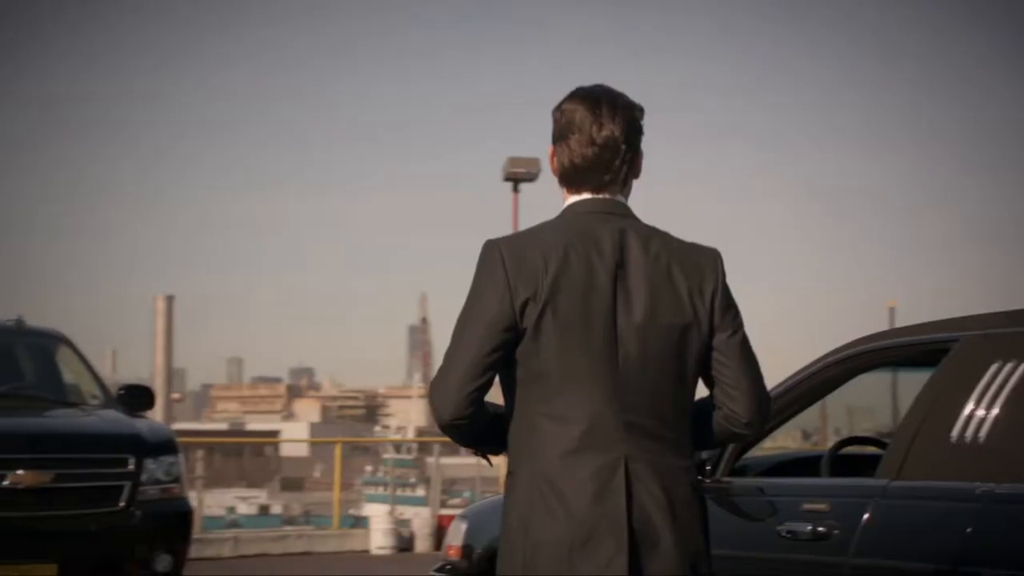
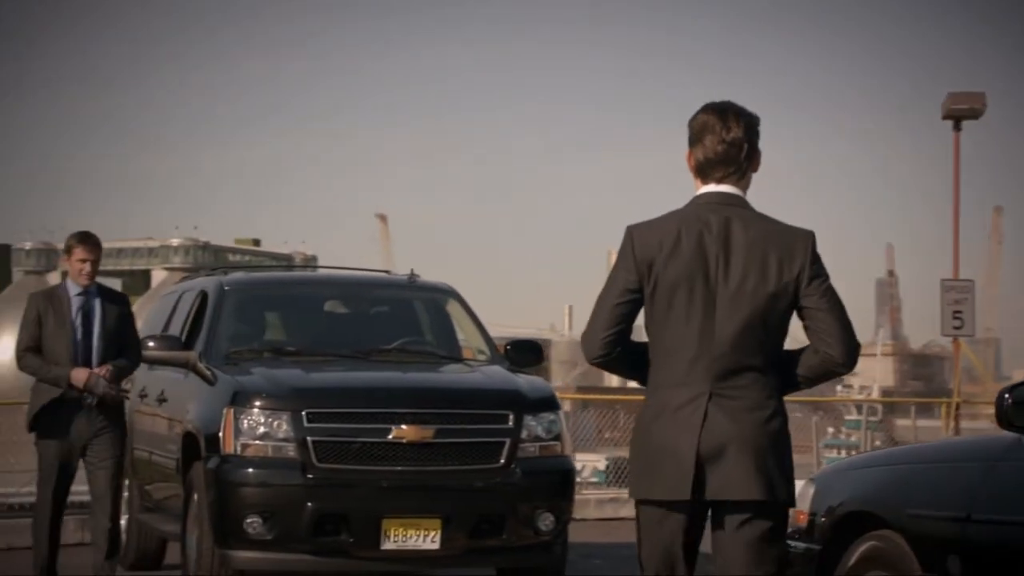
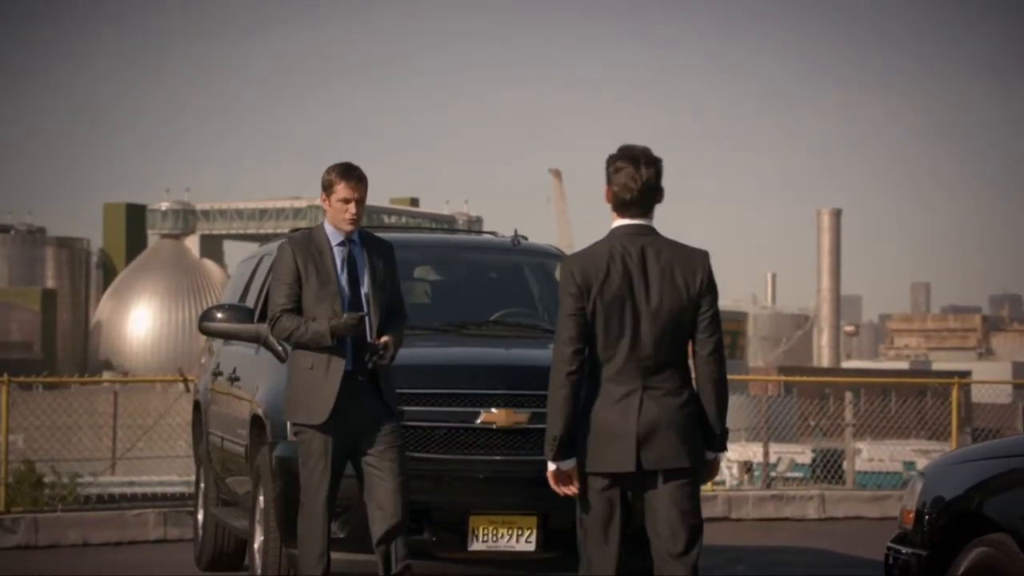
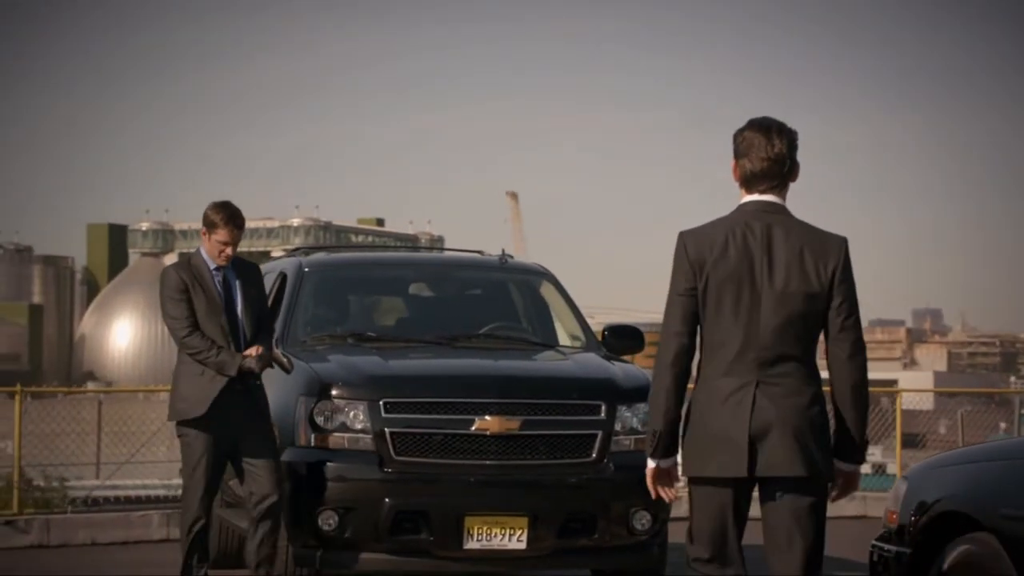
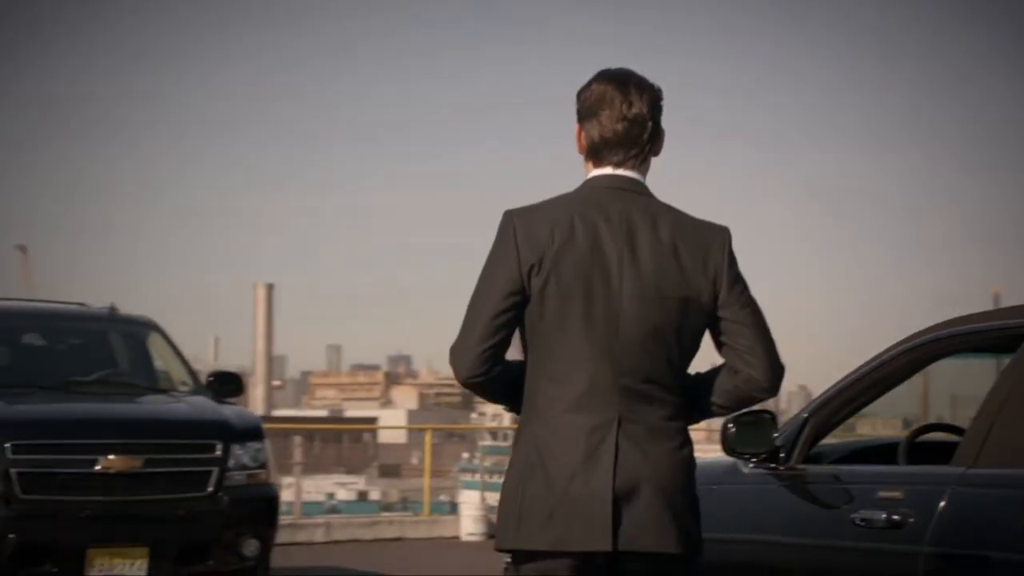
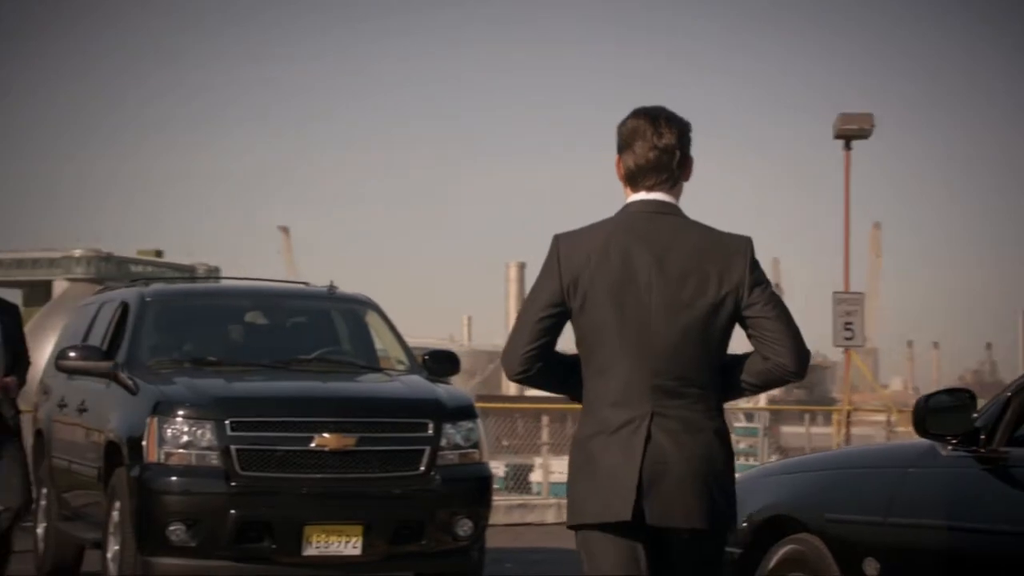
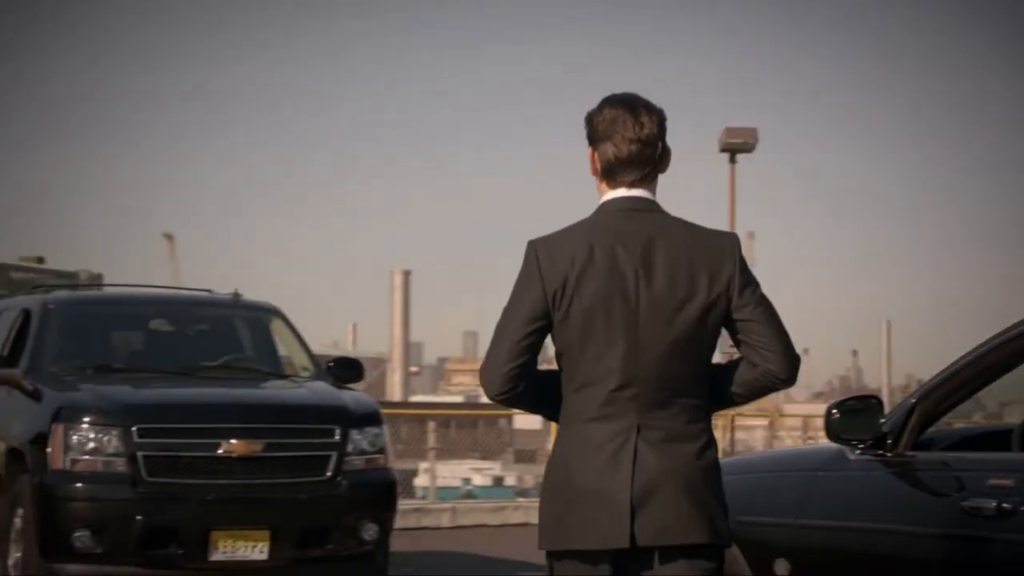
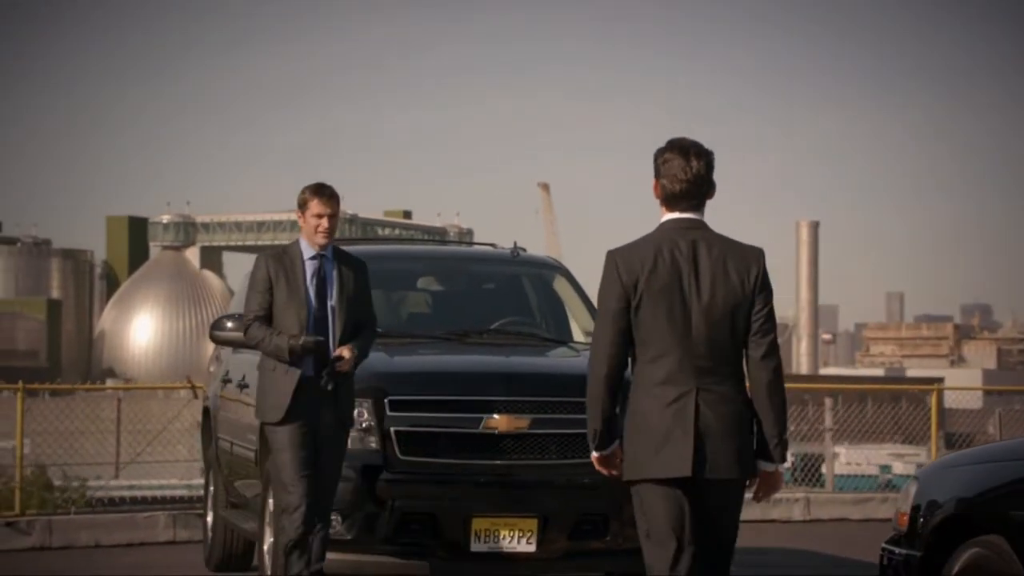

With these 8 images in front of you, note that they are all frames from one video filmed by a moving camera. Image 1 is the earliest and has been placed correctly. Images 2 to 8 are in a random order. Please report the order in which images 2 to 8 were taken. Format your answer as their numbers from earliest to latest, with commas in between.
5, 7, 6, 2, 4, 8, 3
